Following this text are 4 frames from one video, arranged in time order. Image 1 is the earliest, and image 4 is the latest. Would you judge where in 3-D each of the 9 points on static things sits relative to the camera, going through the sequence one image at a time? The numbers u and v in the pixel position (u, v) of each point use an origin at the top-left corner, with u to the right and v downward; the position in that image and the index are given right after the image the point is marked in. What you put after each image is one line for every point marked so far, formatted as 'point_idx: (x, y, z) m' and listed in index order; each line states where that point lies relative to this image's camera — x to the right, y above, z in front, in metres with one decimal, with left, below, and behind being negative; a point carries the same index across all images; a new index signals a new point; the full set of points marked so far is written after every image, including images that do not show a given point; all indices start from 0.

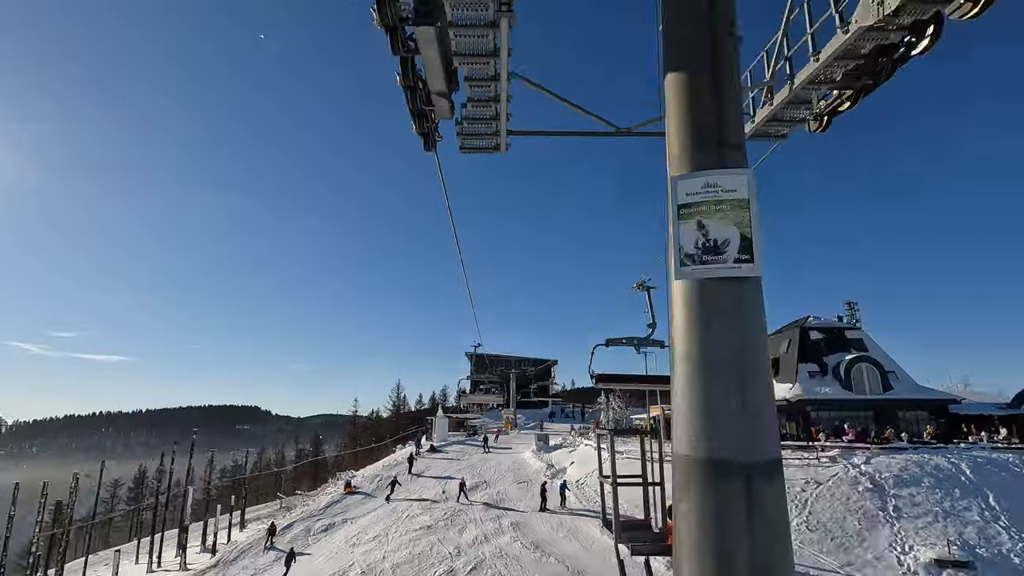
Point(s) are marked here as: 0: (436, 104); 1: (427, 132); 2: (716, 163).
0: (-0.9, +2.2, +7.0) m
1: (-1.1, +2.0, +7.6) m
2: (+1.4, +0.9, +4.1) m
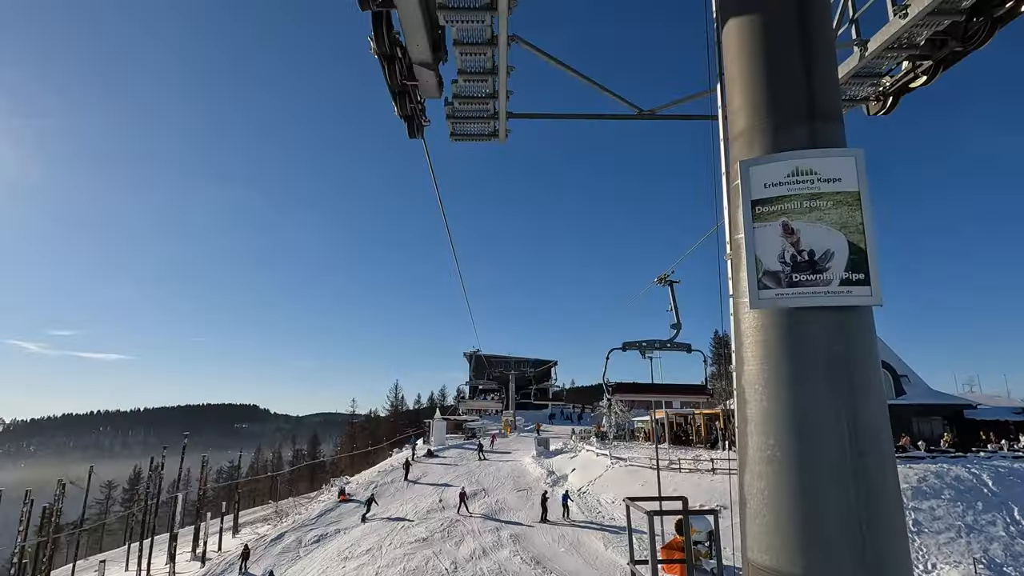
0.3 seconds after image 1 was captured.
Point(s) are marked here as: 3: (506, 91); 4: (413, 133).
0: (-0.9, +2.1, +5.8) m
1: (-1.1, +1.9, +6.4) m
2: (+1.4, +0.7, +2.9) m
3: (-0.1, +2.0, +5.9) m
4: (-1.1, +1.8, +6.7) m
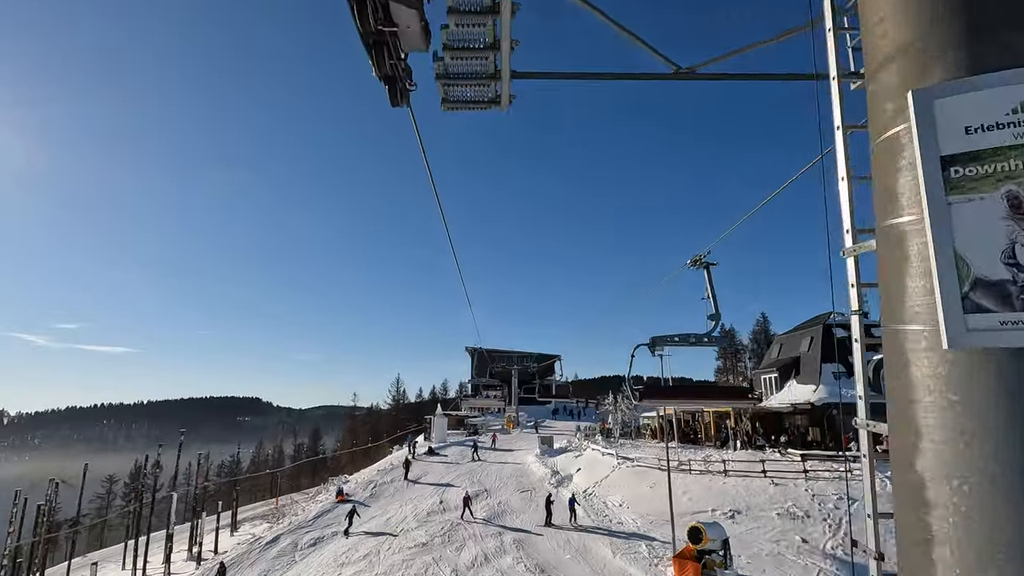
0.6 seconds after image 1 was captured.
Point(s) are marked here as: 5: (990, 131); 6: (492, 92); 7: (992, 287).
0: (-0.9, +2.0, +4.6) m
1: (-1.1, +1.9, +5.1) m
2: (+1.5, +0.7, +1.6) m
3: (0.0, +2.0, +4.7) m
4: (-1.1, +1.7, +5.5) m
5: (+1.3, +0.4, +1.6) m
6: (-0.2, +1.8, +5.4) m
7: (+1.3, 0.0, +1.6) m
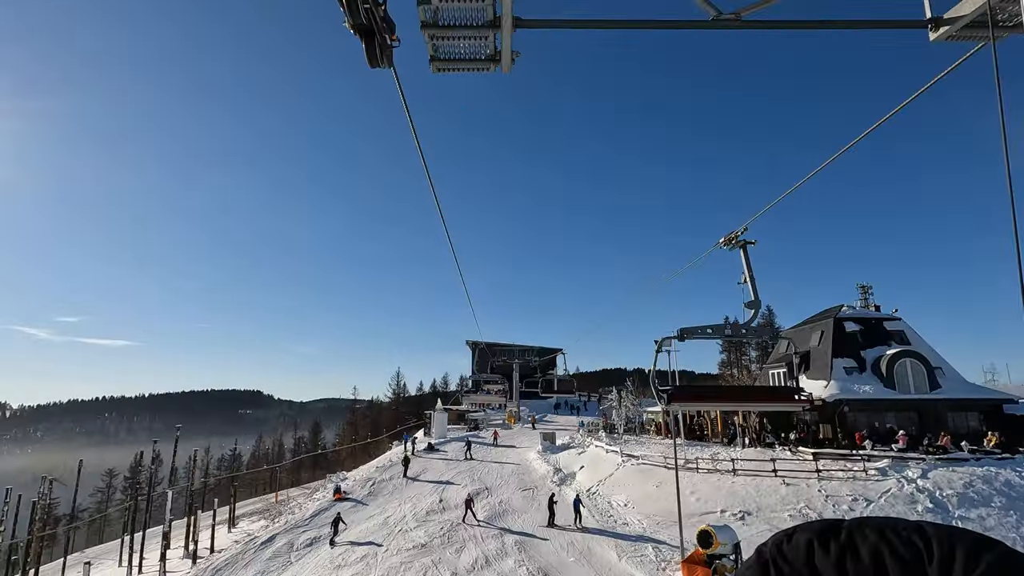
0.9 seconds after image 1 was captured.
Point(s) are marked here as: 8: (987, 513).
0: (-0.9, +2.0, +3.6) m
1: (-1.1, +1.9, +4.2) m
2: (+1.4, +0.6, +0.7) m
3: (0.0, +2.0, +3.7) m
4: (-1.1, +1.8, +4.6) m
5: (+1.3, +0.4, +0.7) m
6: (-0.2, +1.8, +4.4) m
7: (+1.3, 0.0, +0.6) m
8: (+15.7, -7.4, +19.6) m
